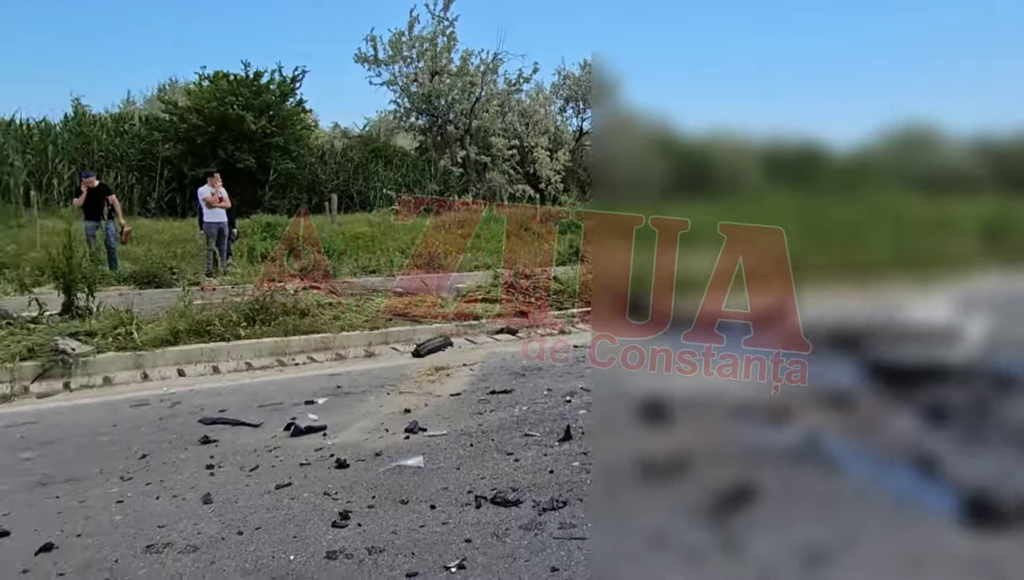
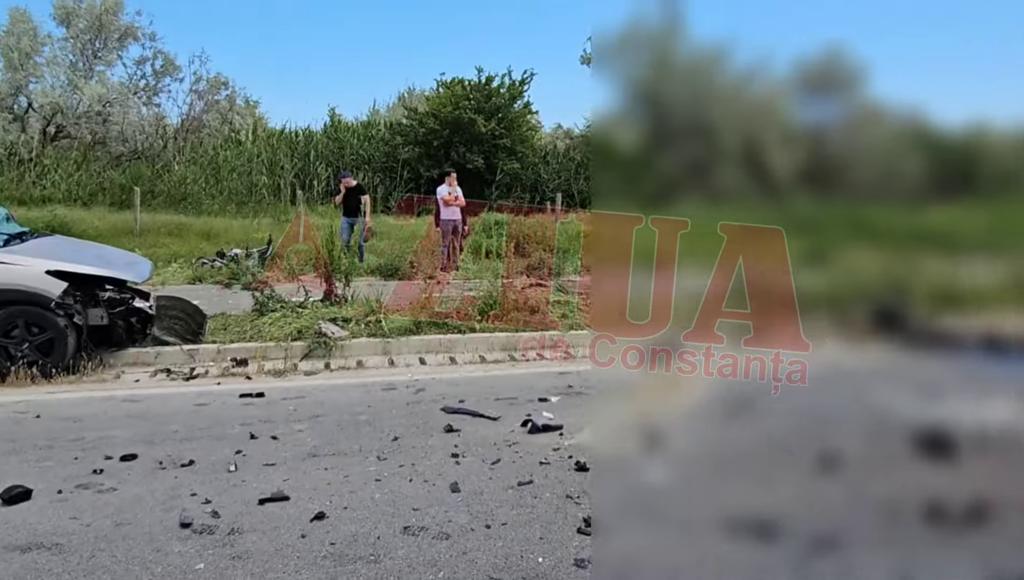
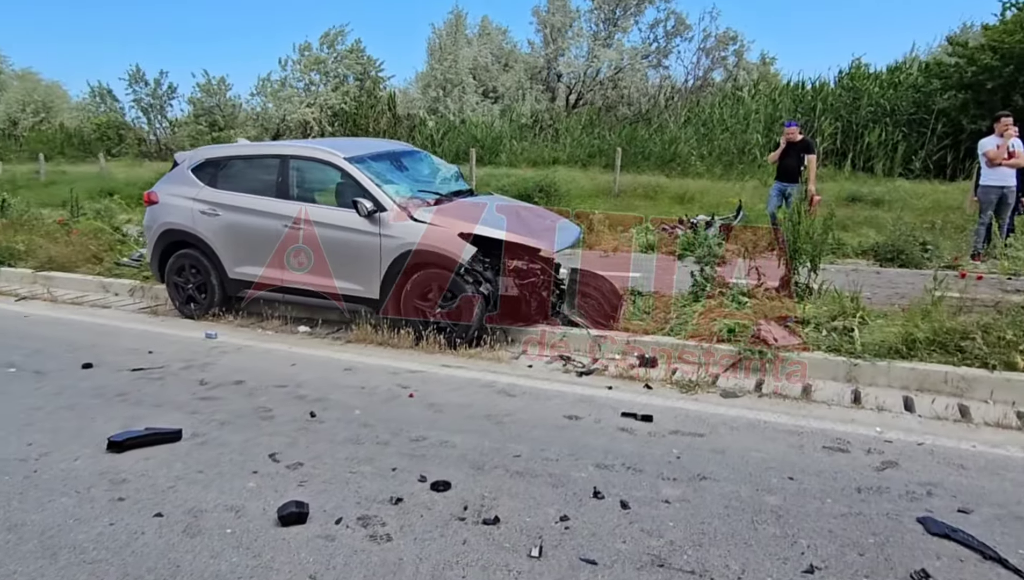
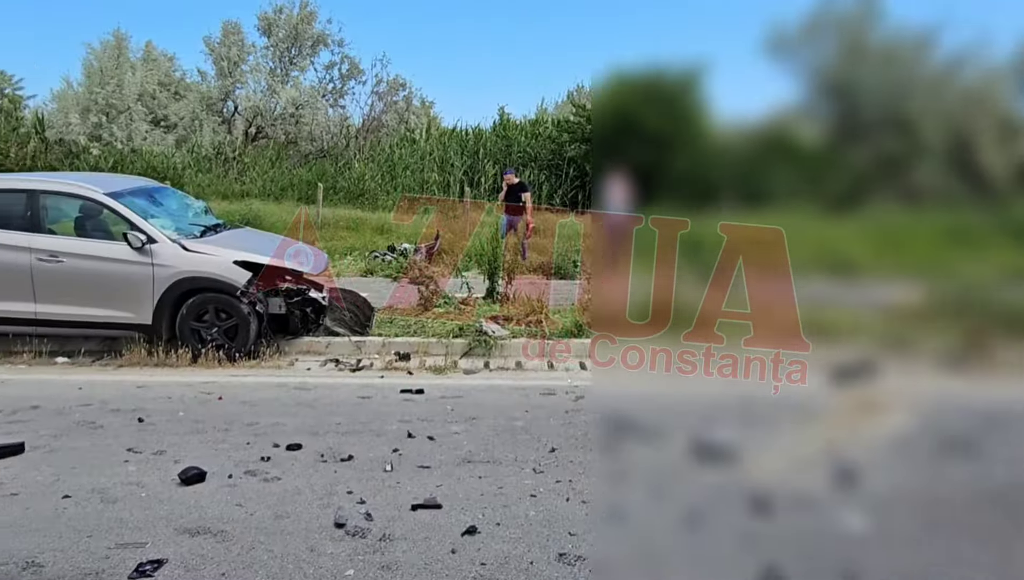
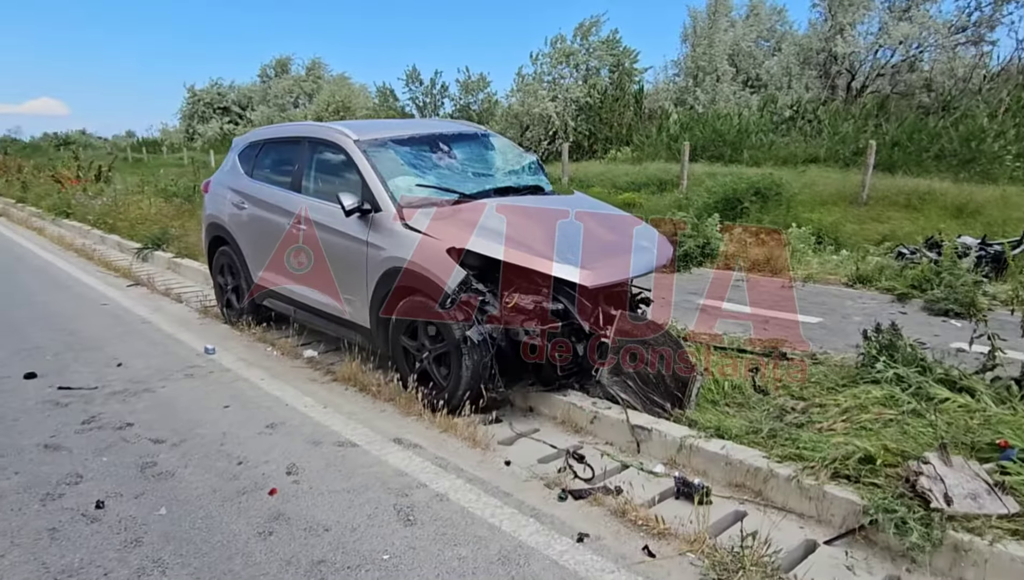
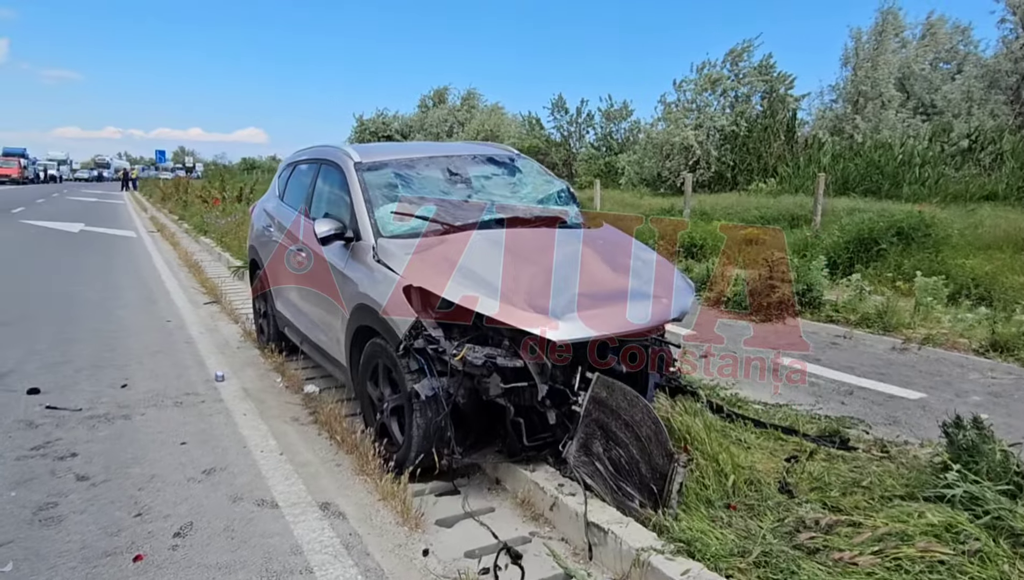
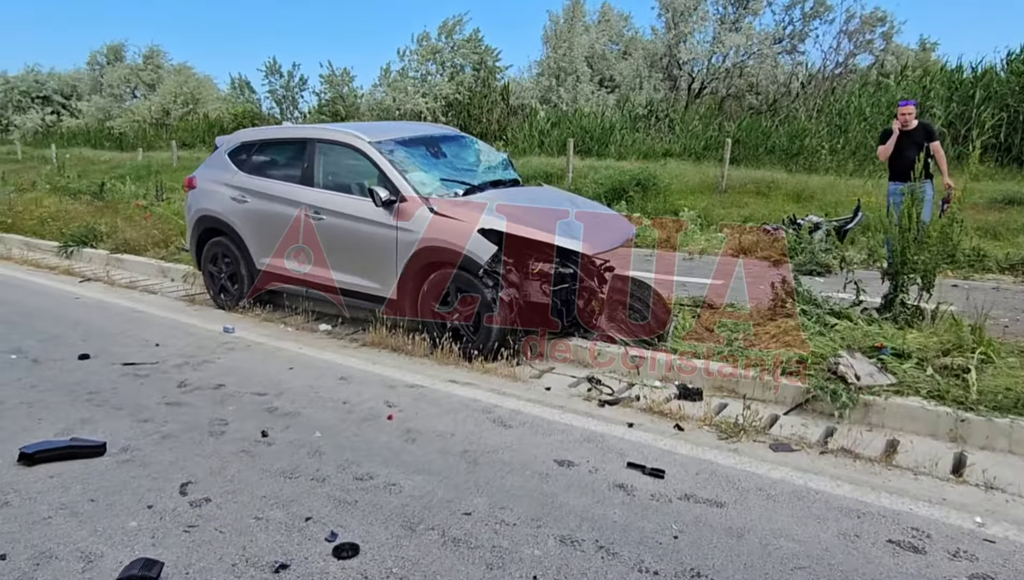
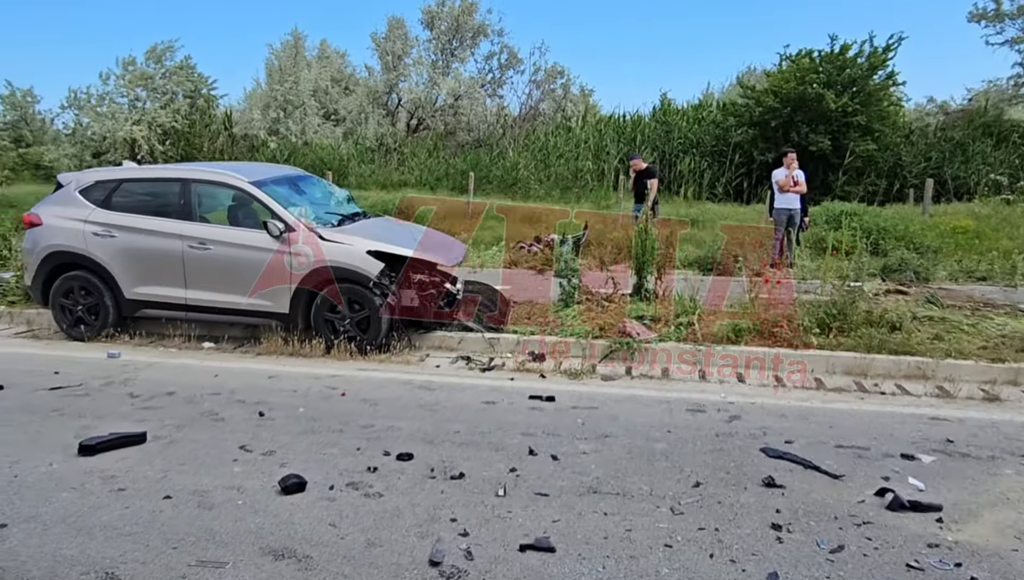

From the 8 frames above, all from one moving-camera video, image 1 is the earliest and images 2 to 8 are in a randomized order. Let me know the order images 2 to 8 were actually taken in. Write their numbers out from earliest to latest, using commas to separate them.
2, 4, 8, 3, 7, 5, 6
